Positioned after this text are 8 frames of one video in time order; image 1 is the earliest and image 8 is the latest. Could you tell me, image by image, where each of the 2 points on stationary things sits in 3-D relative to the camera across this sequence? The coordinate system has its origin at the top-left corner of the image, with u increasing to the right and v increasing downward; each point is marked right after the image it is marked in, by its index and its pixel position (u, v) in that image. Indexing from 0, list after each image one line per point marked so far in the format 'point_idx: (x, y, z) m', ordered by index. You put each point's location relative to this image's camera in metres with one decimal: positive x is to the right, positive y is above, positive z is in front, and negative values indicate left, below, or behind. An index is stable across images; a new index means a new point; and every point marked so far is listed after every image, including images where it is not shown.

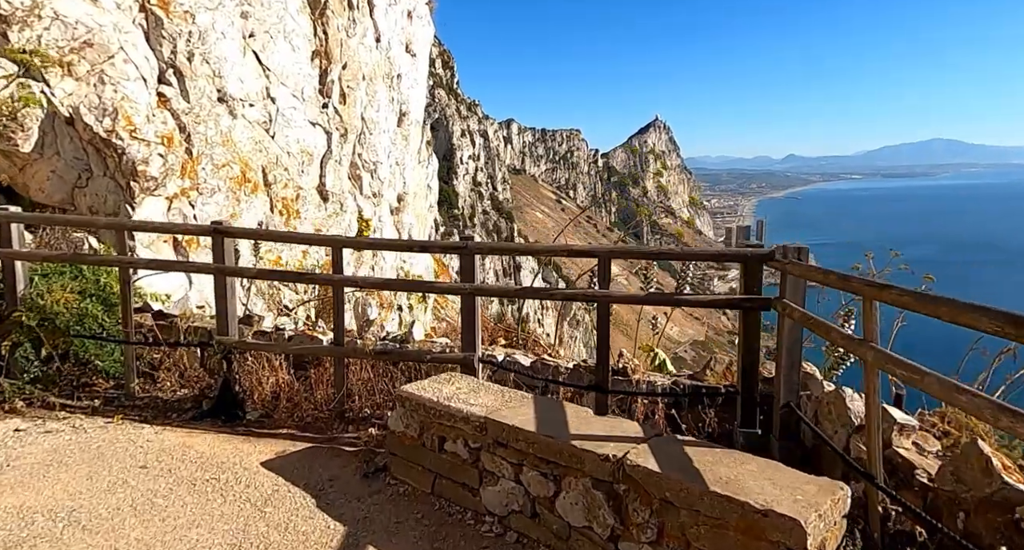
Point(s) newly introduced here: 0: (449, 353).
0: (-0.3, -0.4, +2.9) m
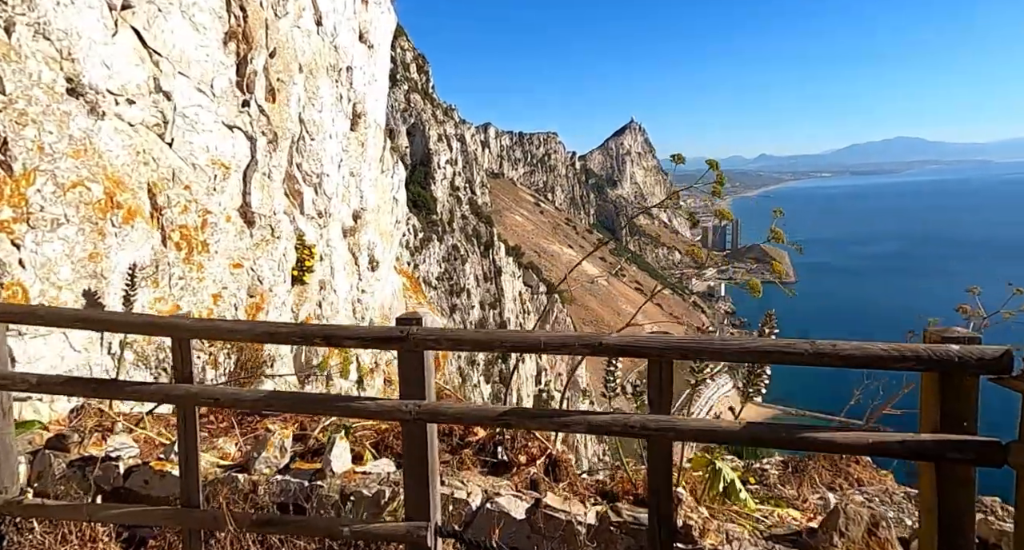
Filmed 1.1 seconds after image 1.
0: (-0.3, -0.7, +1.8) m
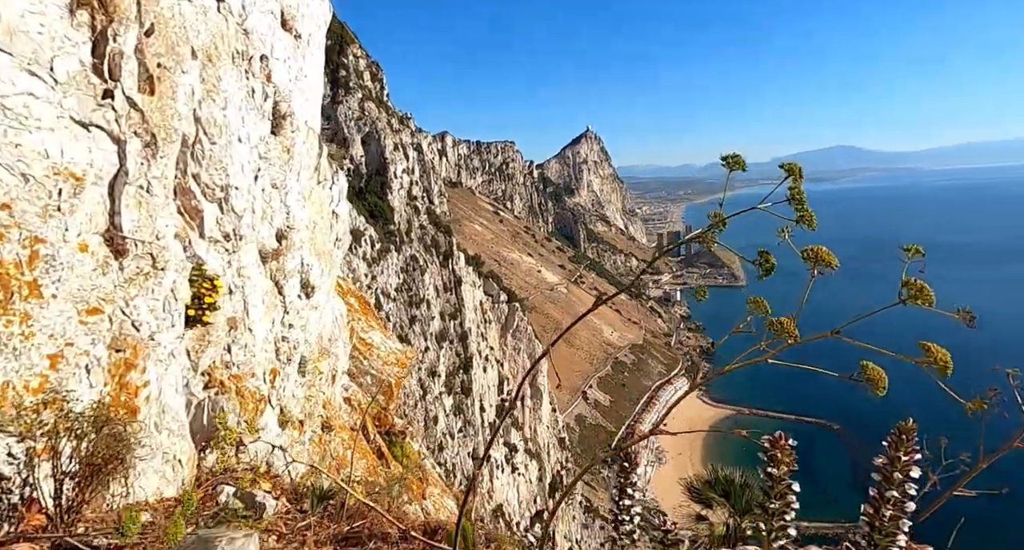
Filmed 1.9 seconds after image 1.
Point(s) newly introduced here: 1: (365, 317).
0: (-0.4, -0.9, +0.9) m
1: (-3.6, -1.2, +14.3) m
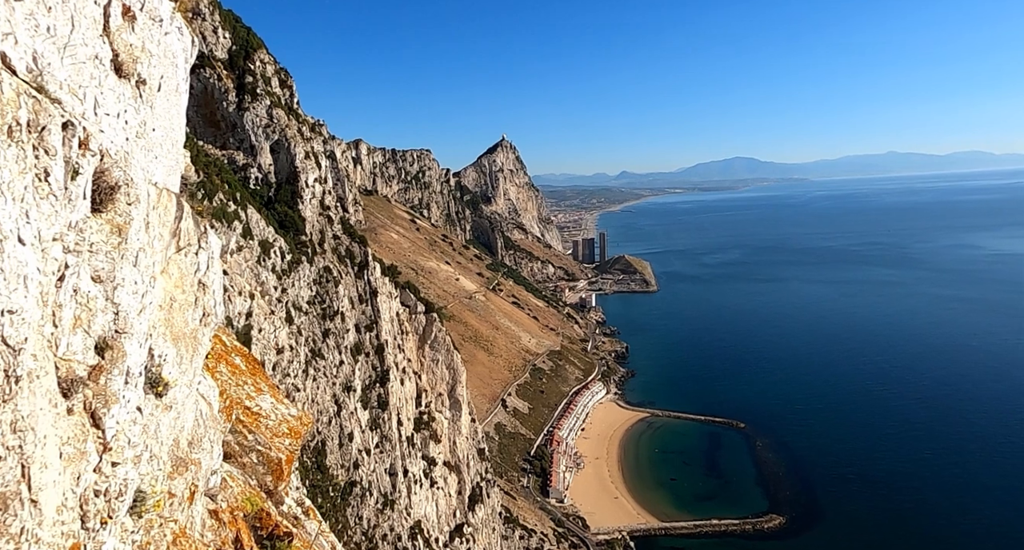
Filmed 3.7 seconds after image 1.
0: (-0.5, -1.6, -0.1) m
1: (-5.4, -2.1, +12.7) m
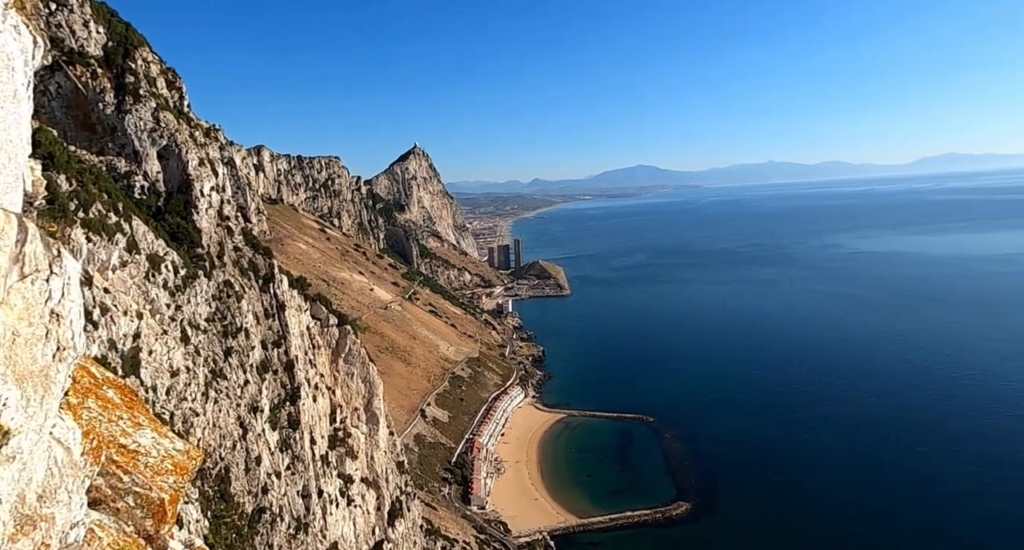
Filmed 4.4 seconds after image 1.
0: (-0.7, -1.7, -0.6) m
1: (-7.3, -2.6, +11.5) m
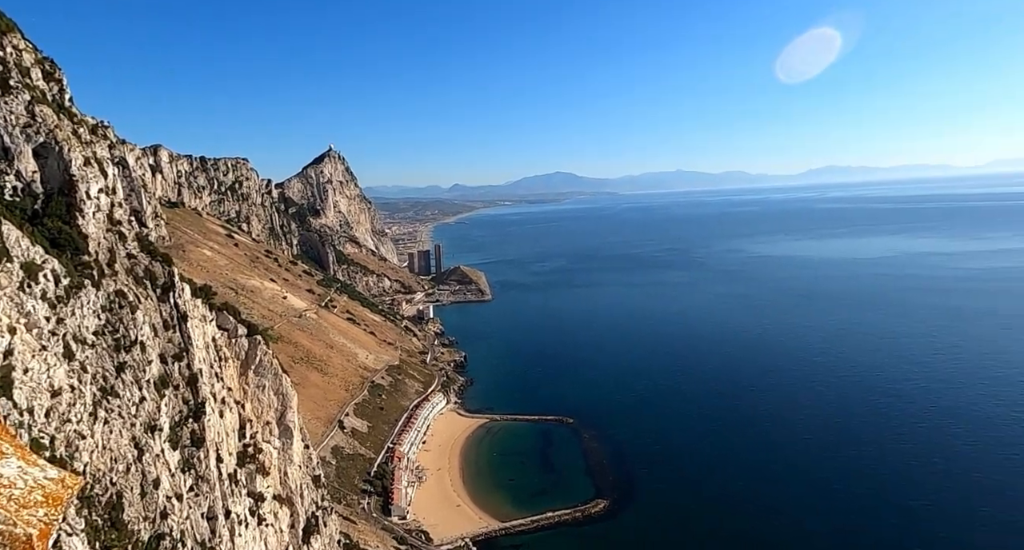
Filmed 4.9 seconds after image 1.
0: (-1.0, -1.8, -1.5) m
1: (-9.0, -2.8, +9.7) m
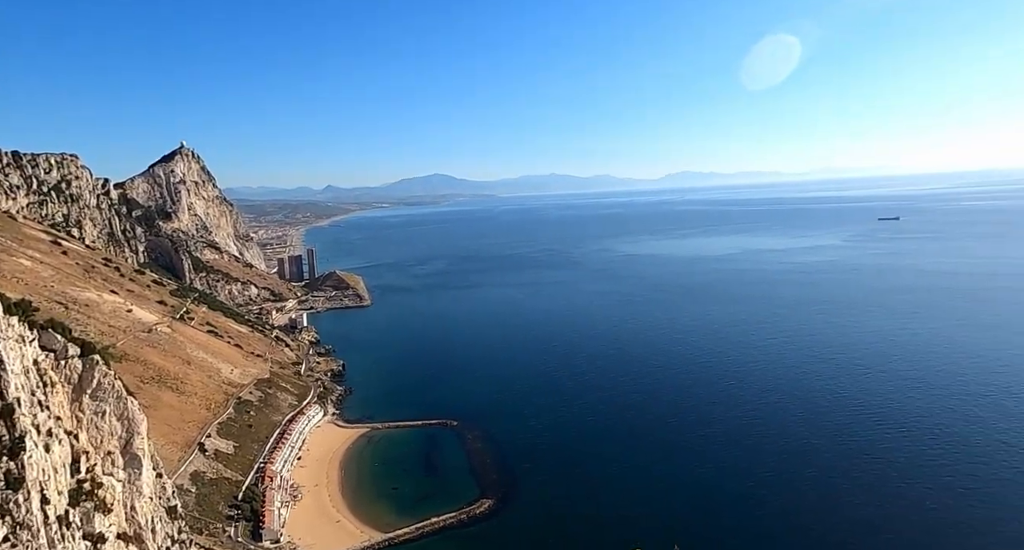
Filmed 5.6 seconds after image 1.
0: (-1.3, -1.9, -4.4) m
1: (-11.3, -3.2, +5.1) m
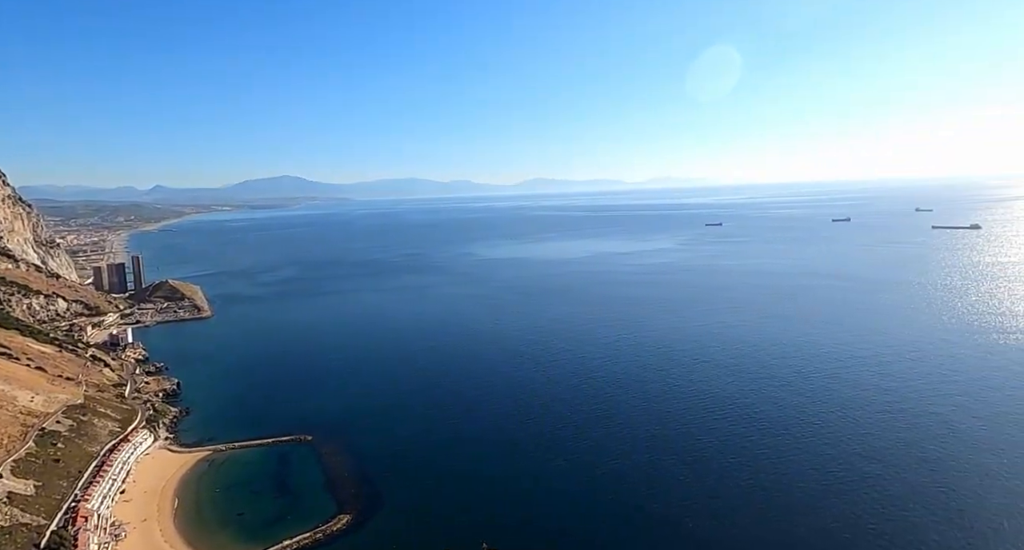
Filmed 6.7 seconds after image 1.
0: (-1.9, -2.1, -6.7) m
1: (-13.7, -3.6, +0.3) m
